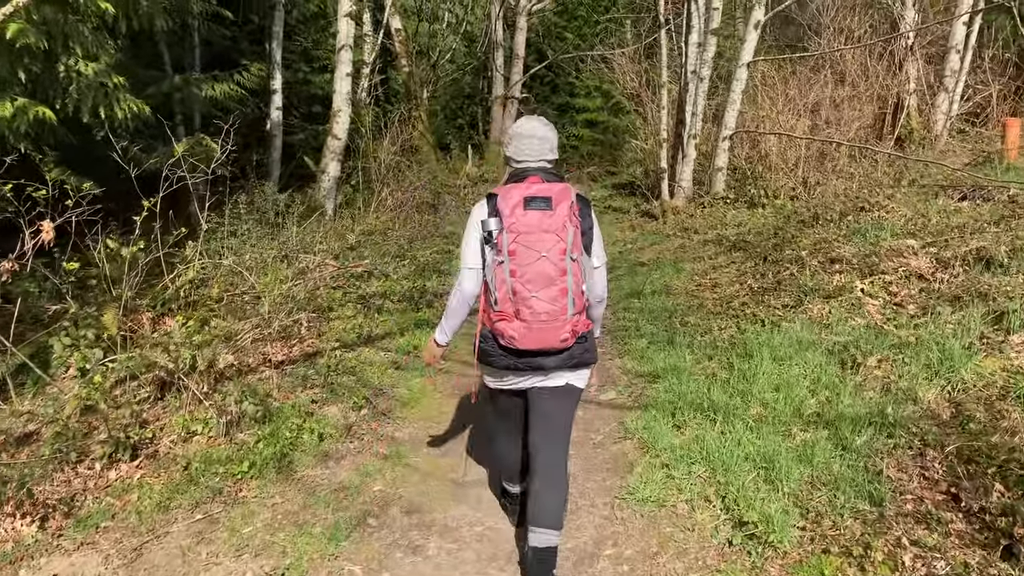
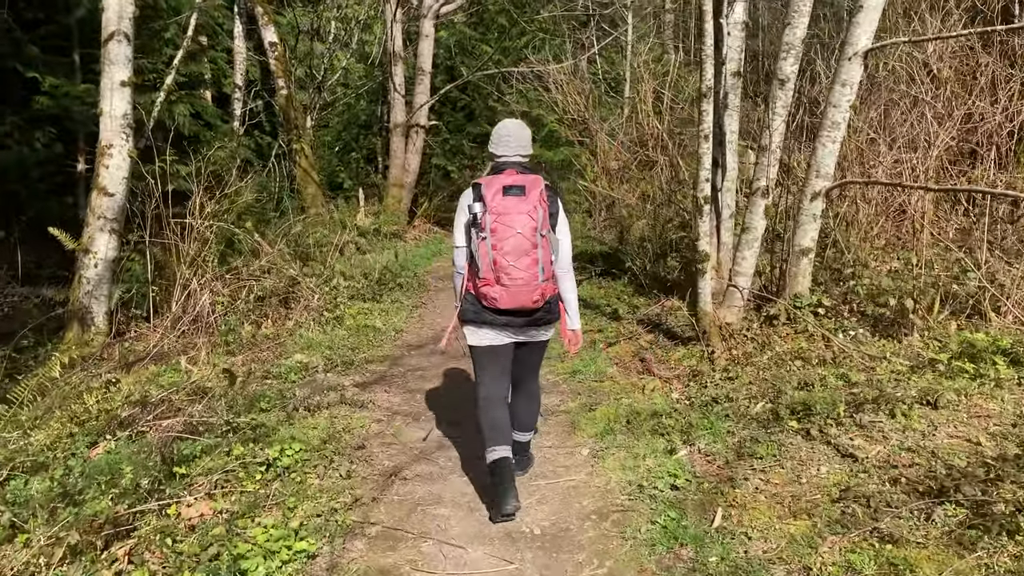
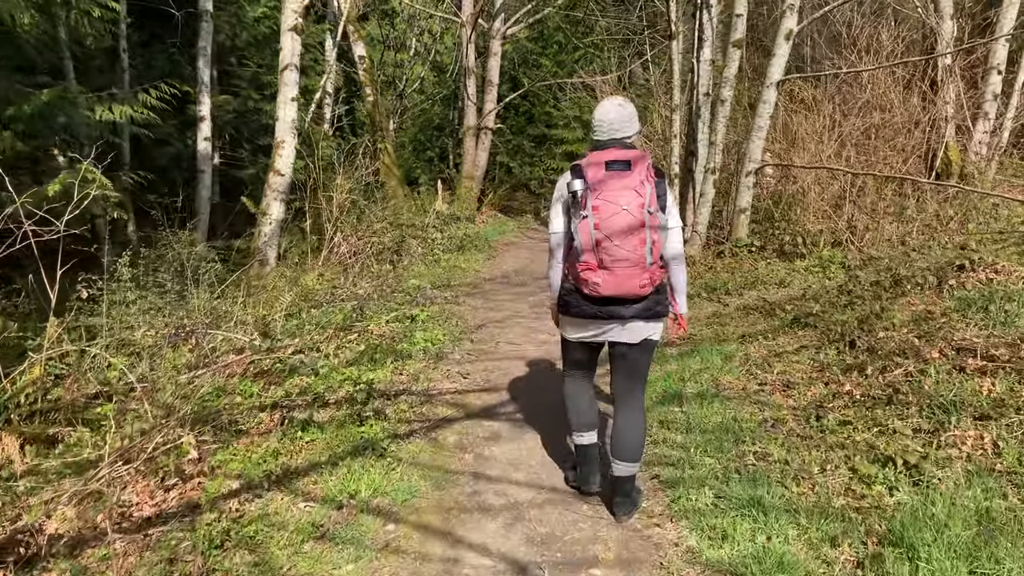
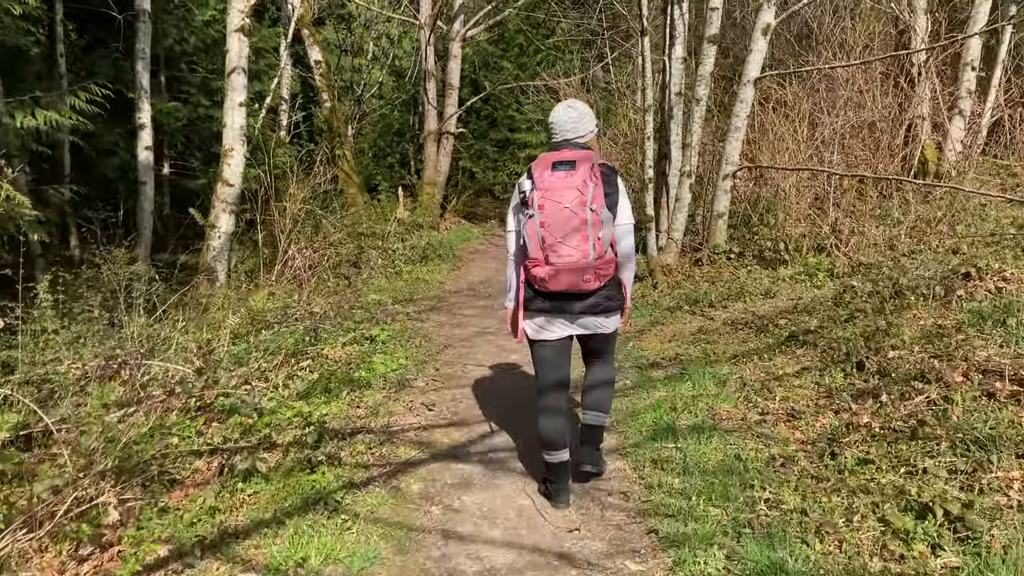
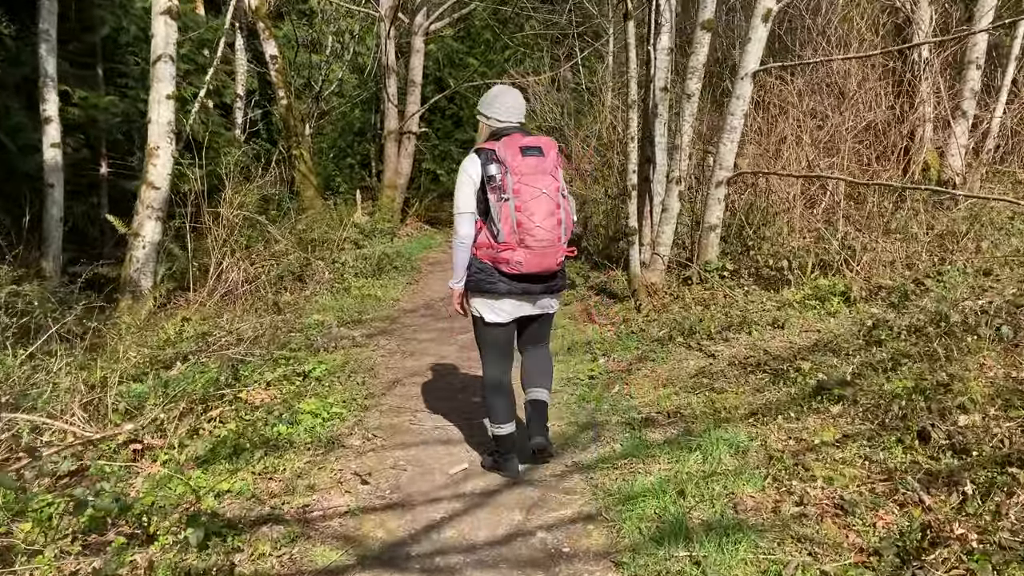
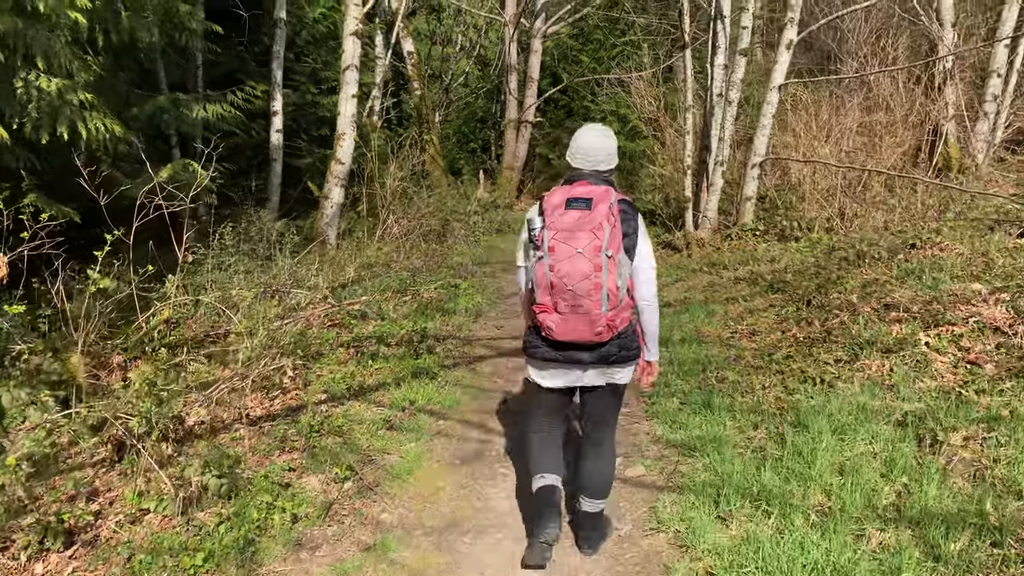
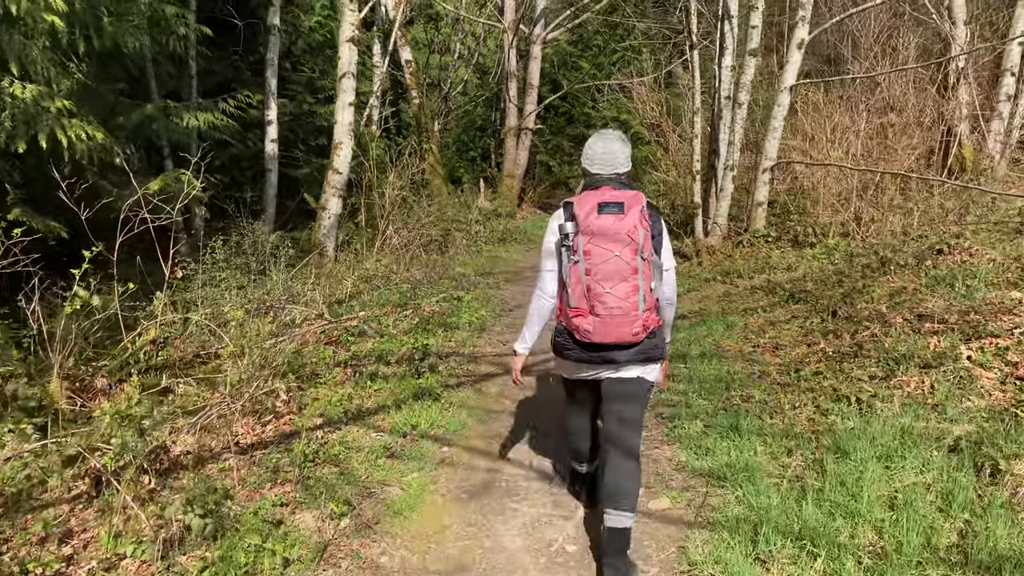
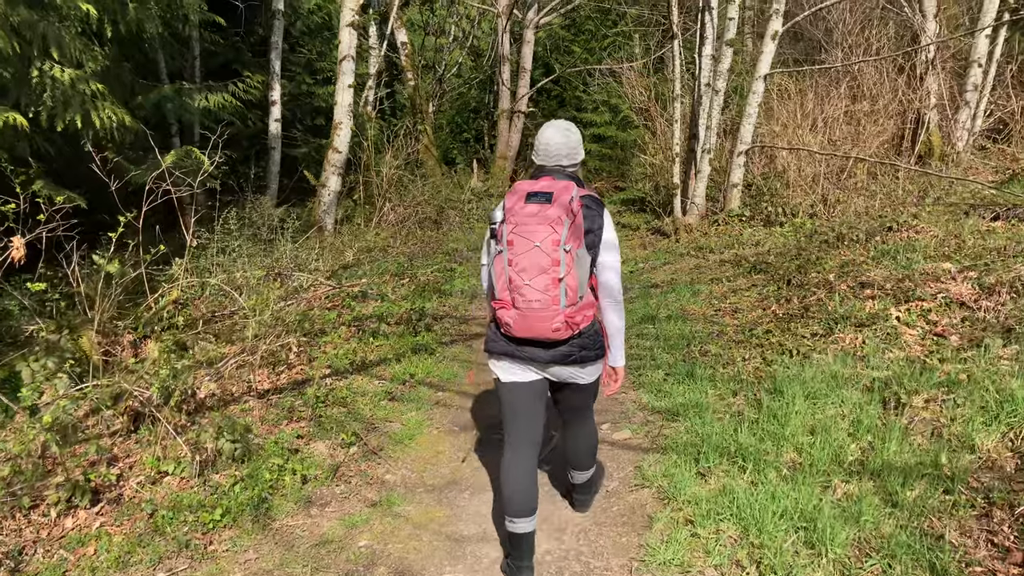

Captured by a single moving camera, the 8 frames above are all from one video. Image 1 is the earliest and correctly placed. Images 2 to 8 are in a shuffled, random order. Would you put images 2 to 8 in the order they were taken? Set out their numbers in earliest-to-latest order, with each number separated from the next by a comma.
8, 6, 7, 3, 4, 5, 2
